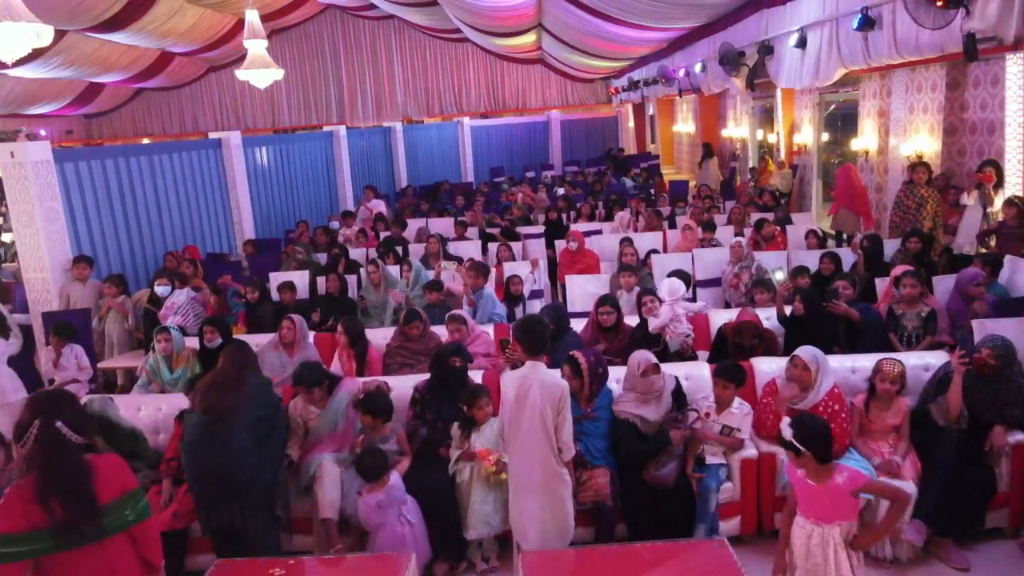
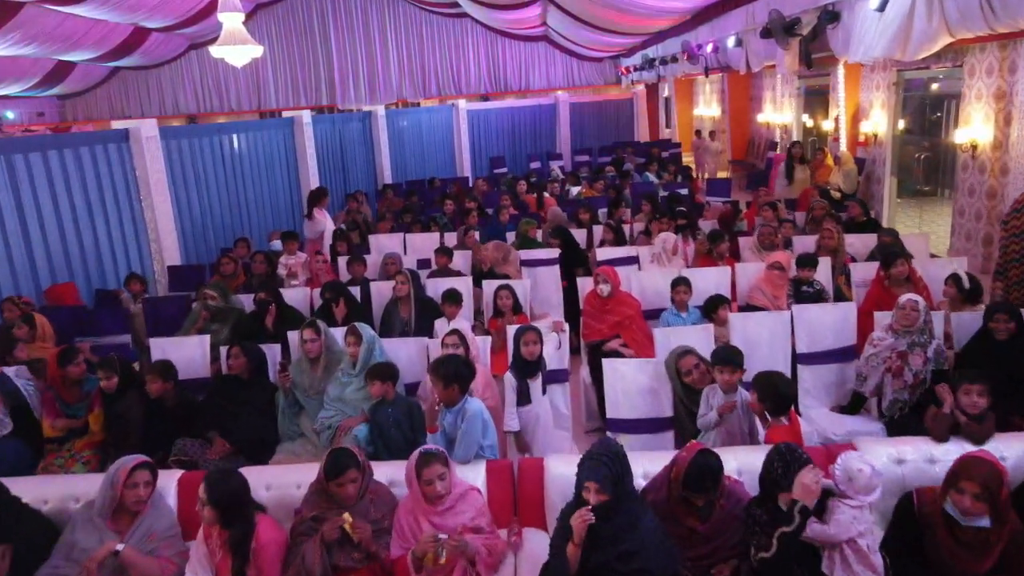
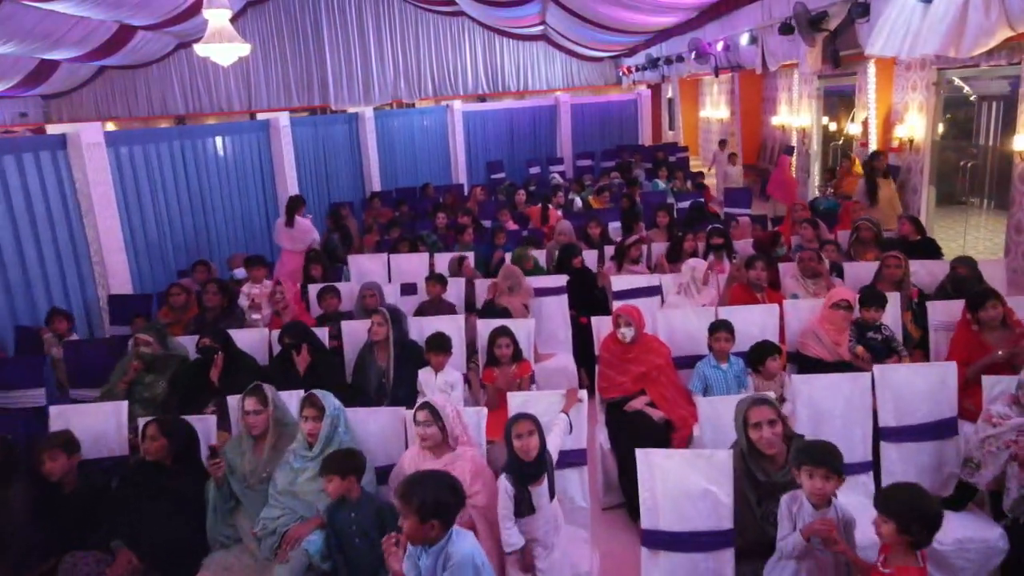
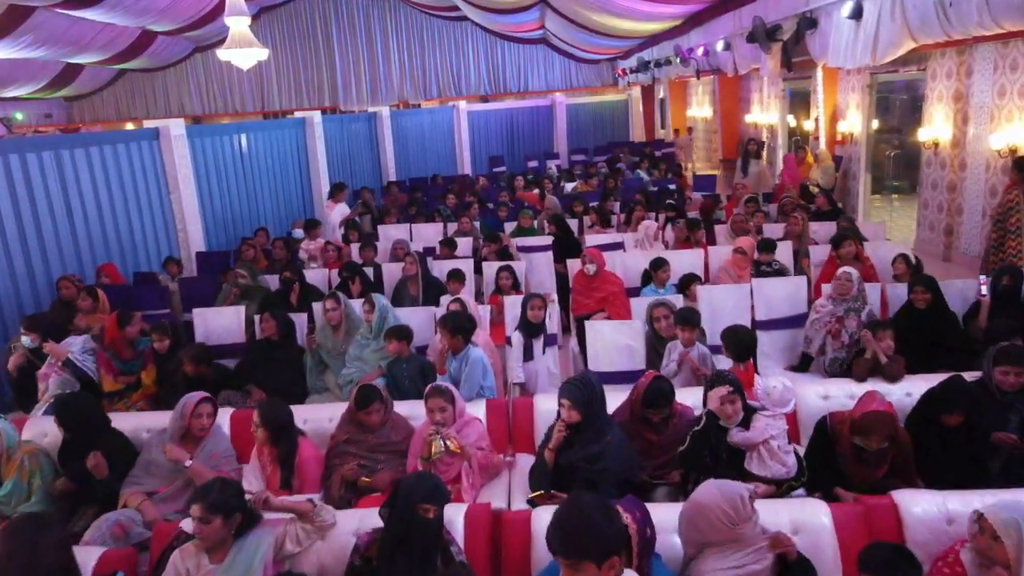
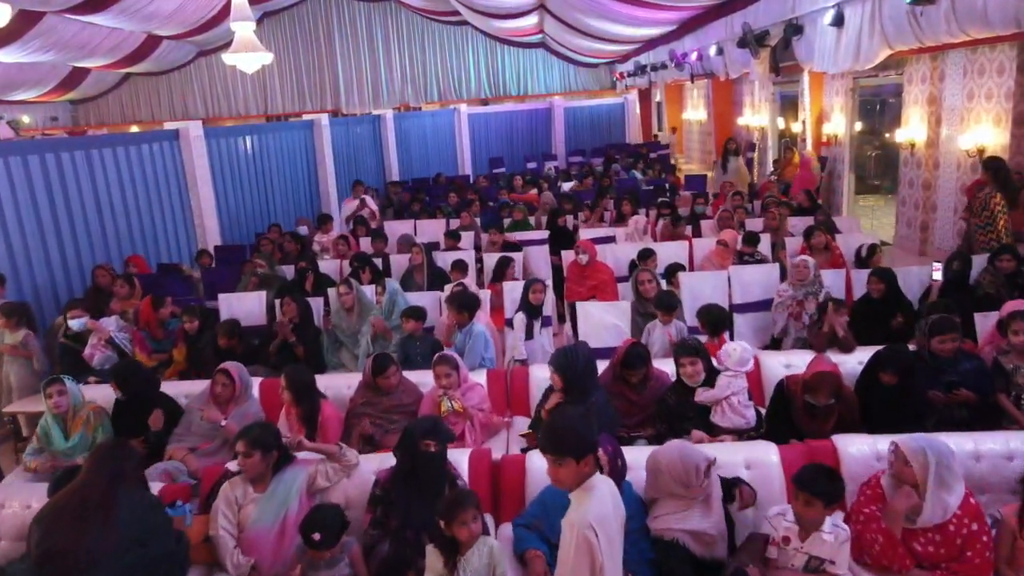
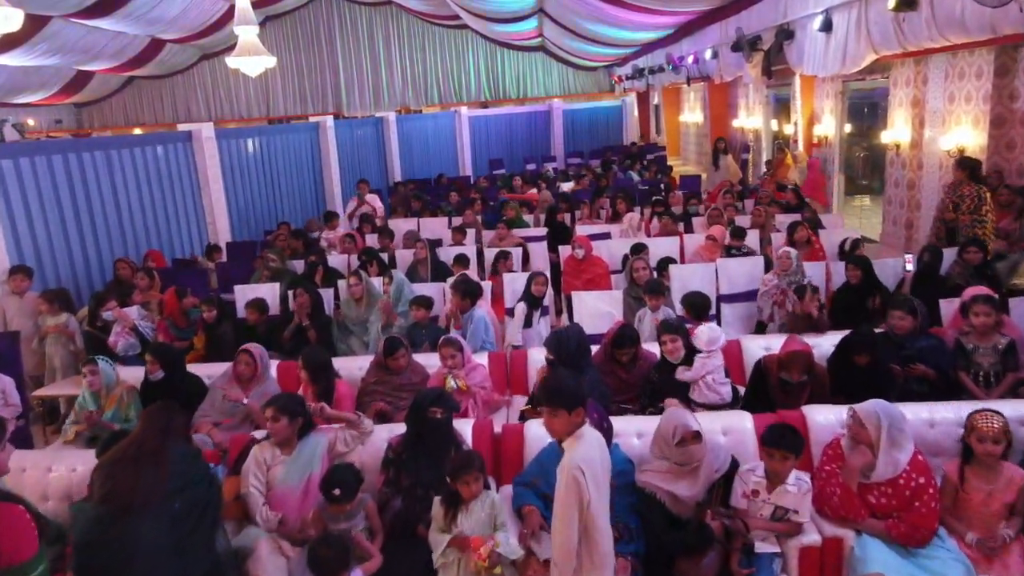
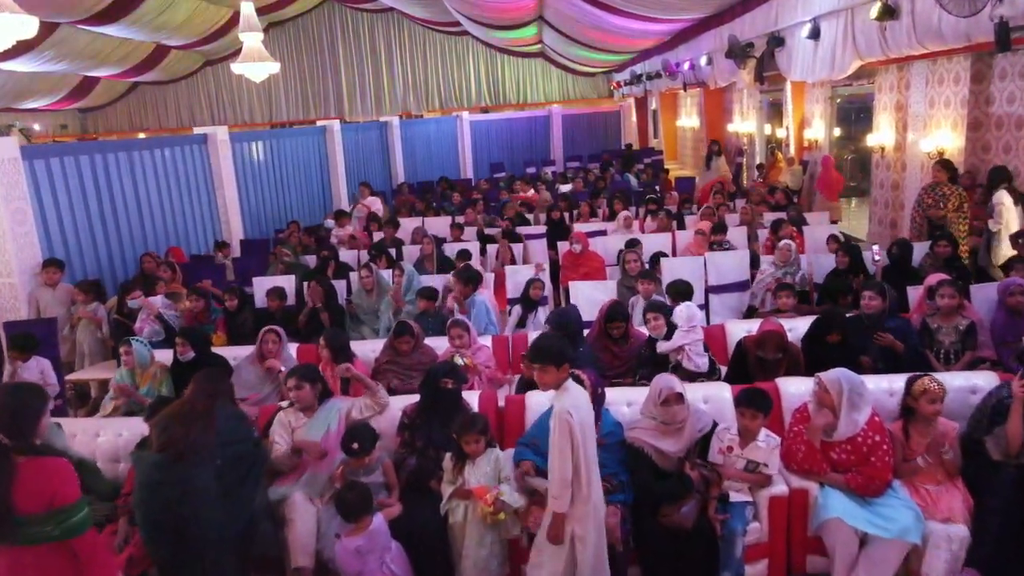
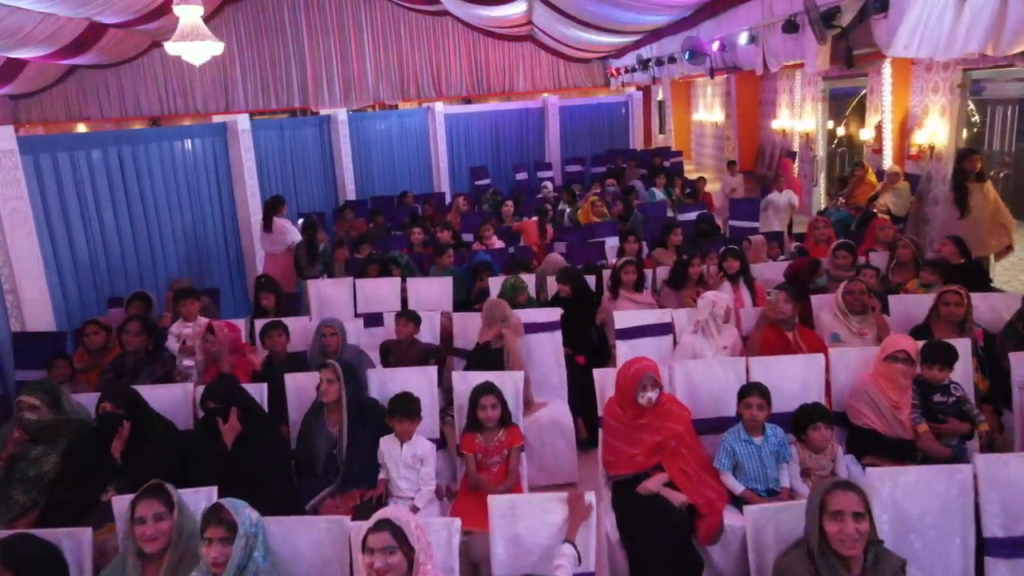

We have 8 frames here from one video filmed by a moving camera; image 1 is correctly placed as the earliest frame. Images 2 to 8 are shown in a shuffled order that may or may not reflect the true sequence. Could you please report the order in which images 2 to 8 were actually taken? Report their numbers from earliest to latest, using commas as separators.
7, 6, 5, 4, 2, 3, 8
